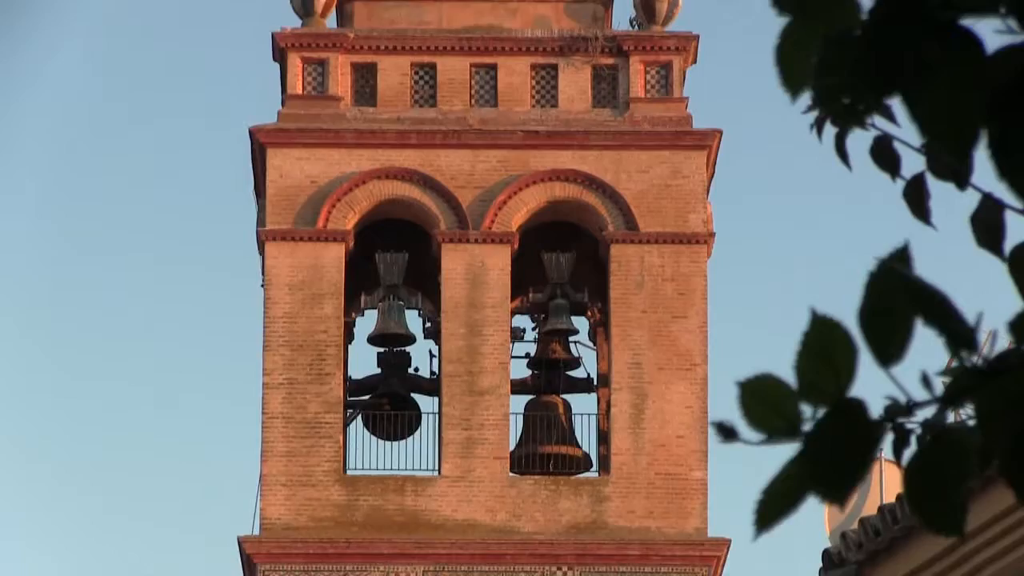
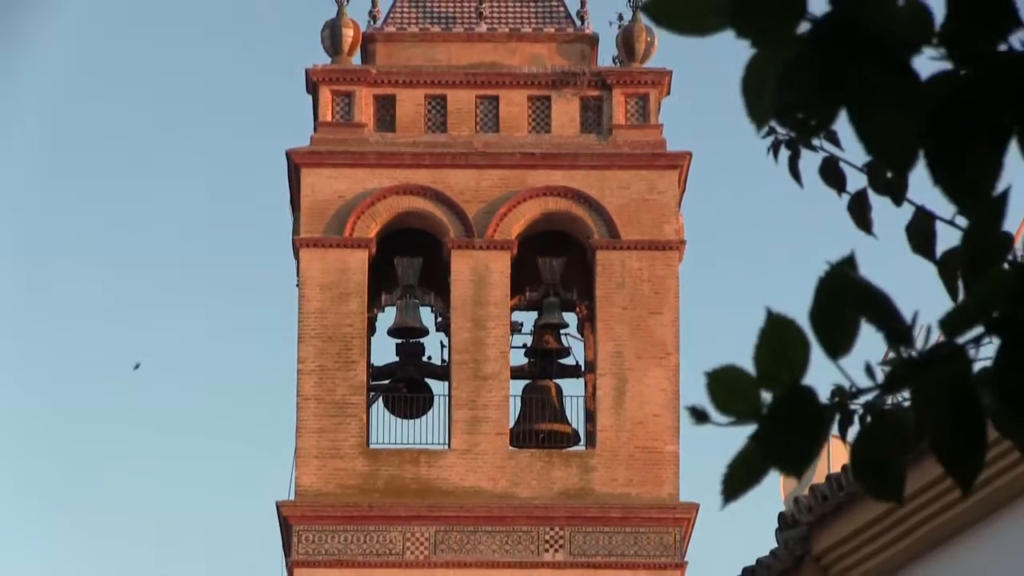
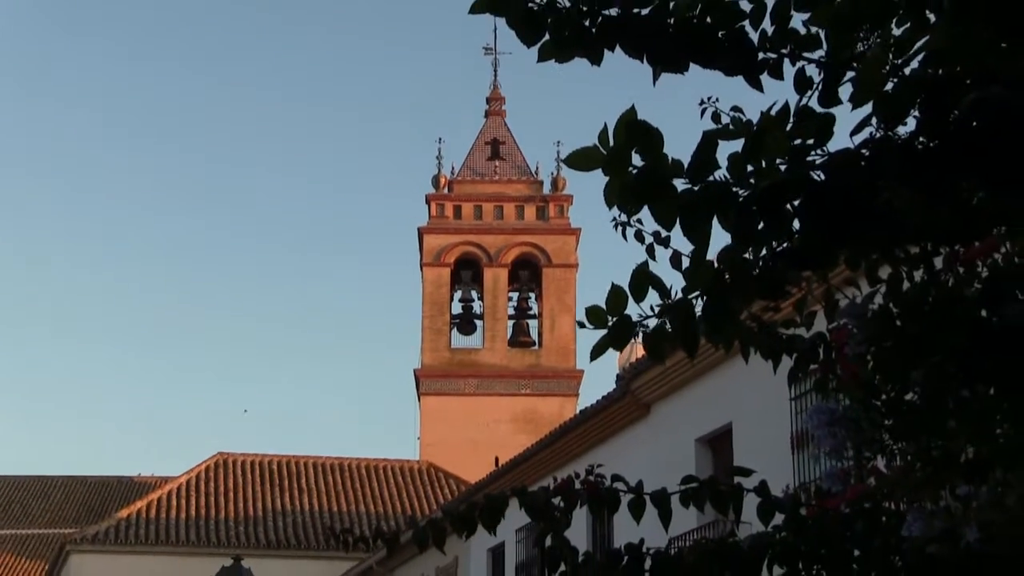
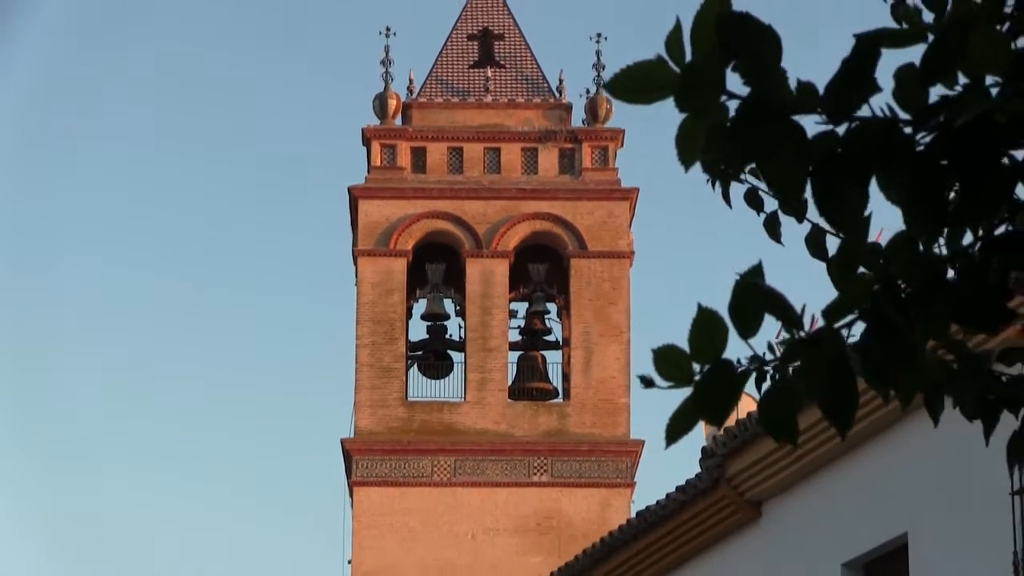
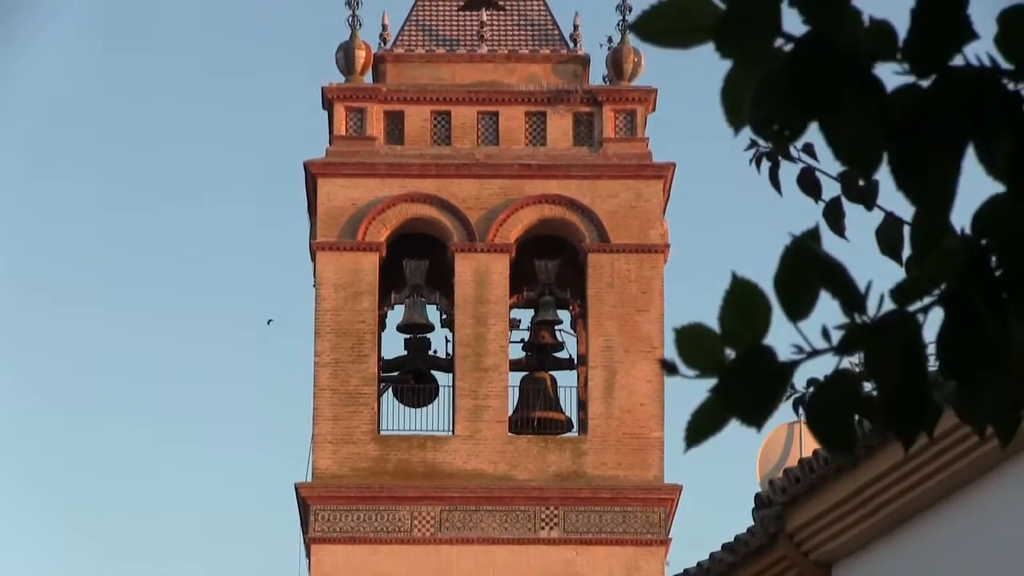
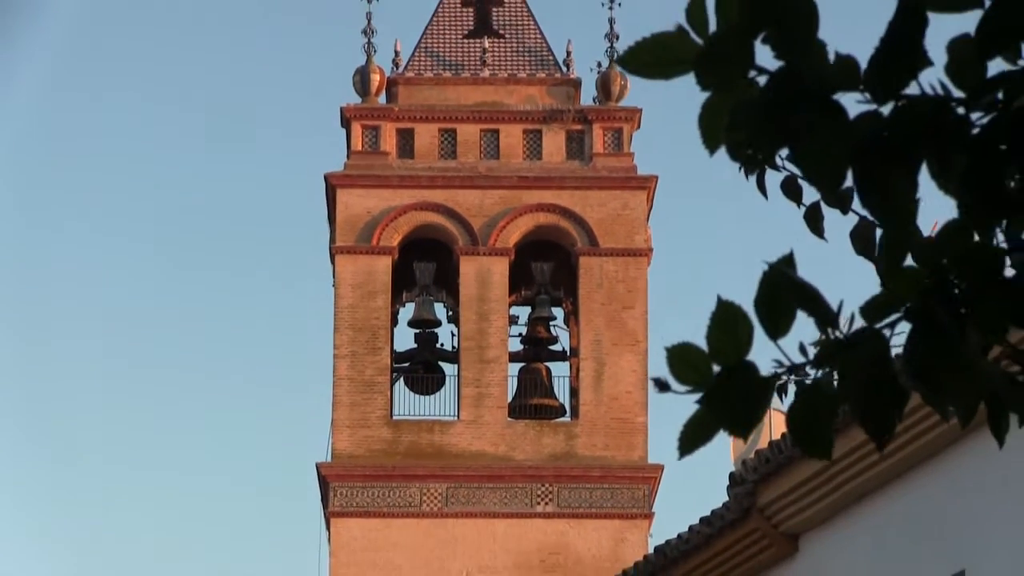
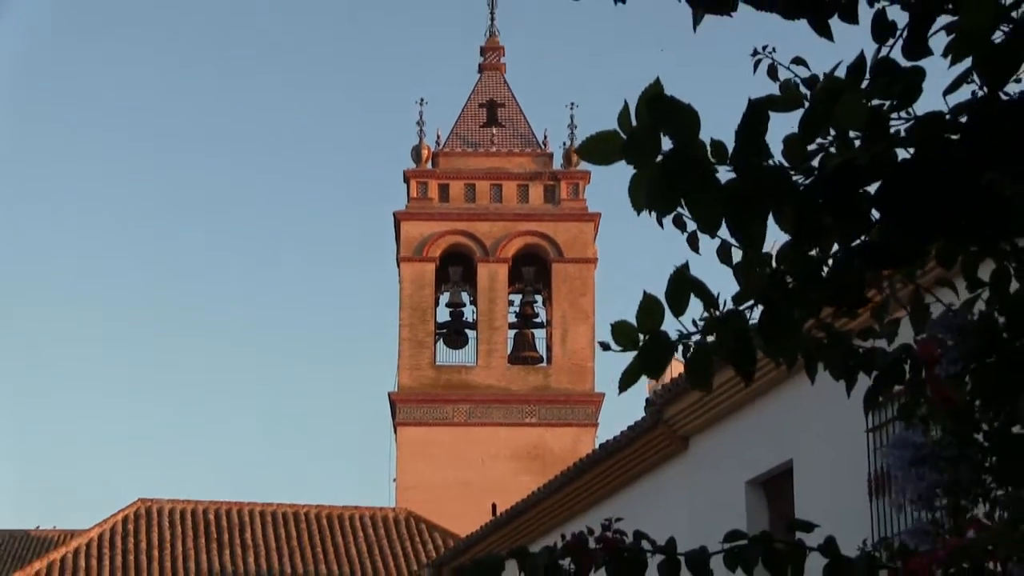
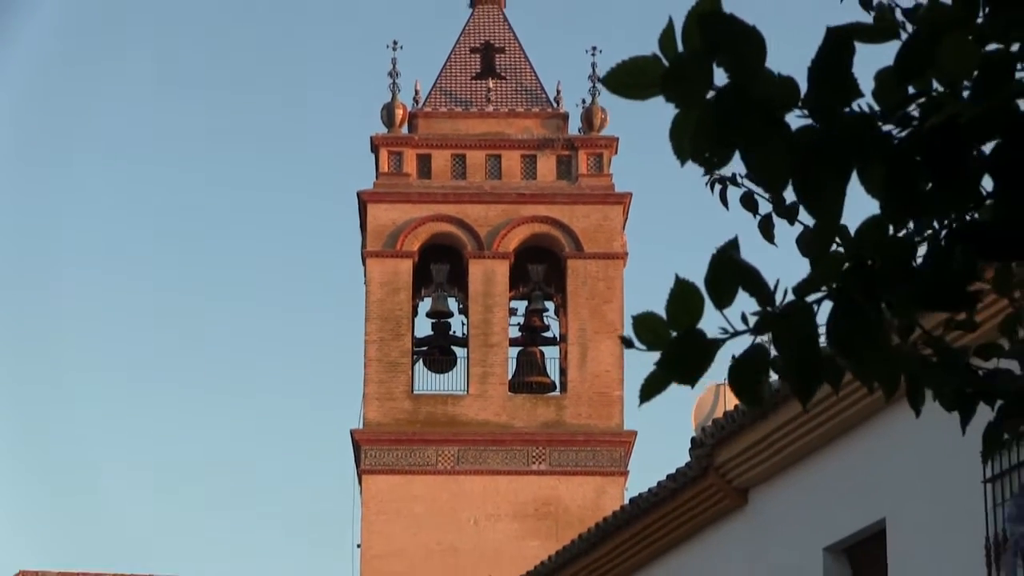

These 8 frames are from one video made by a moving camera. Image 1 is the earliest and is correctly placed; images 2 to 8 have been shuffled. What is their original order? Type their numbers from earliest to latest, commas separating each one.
2, 5, 6, 4, 8, 7, 3
